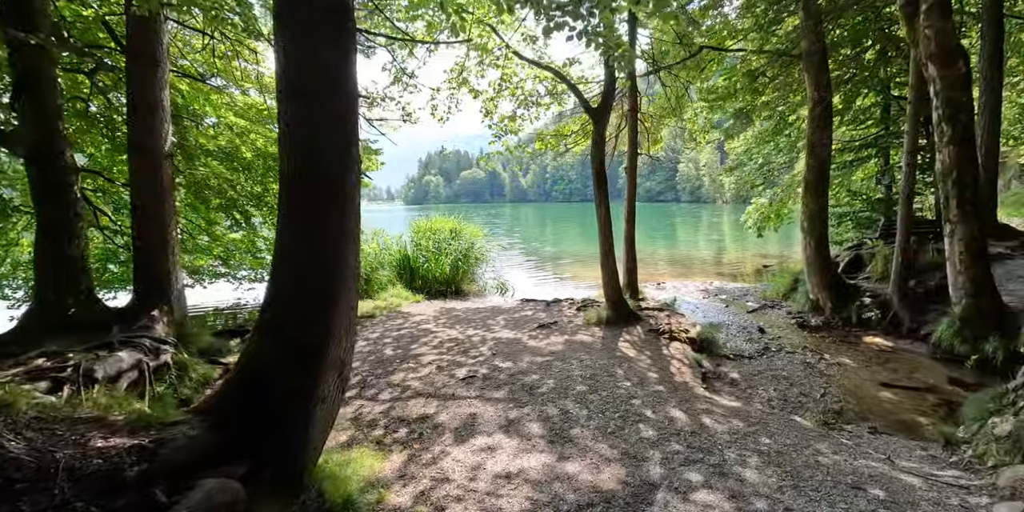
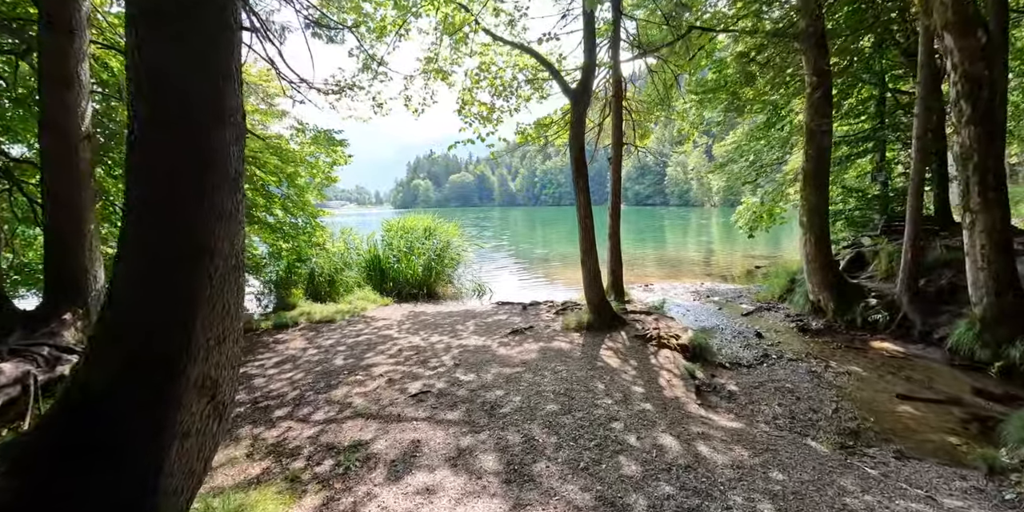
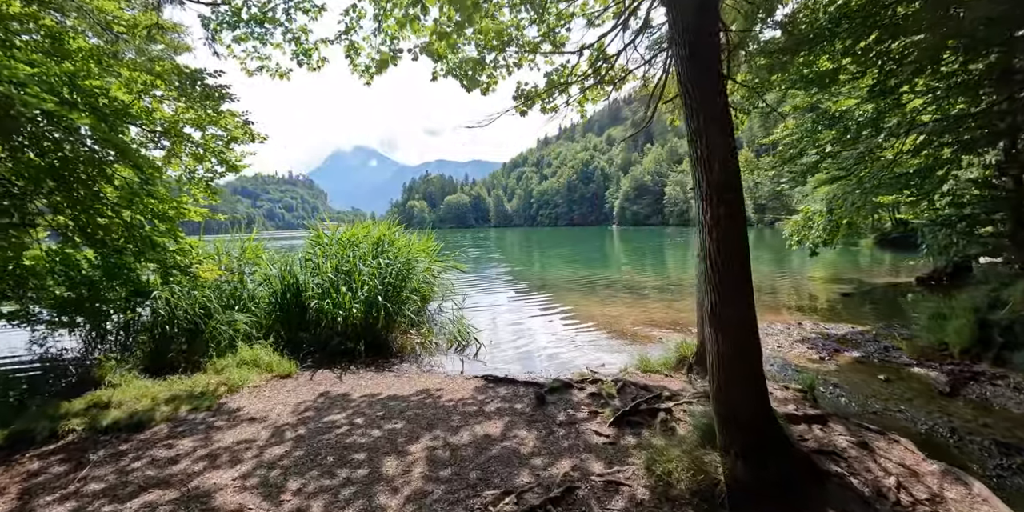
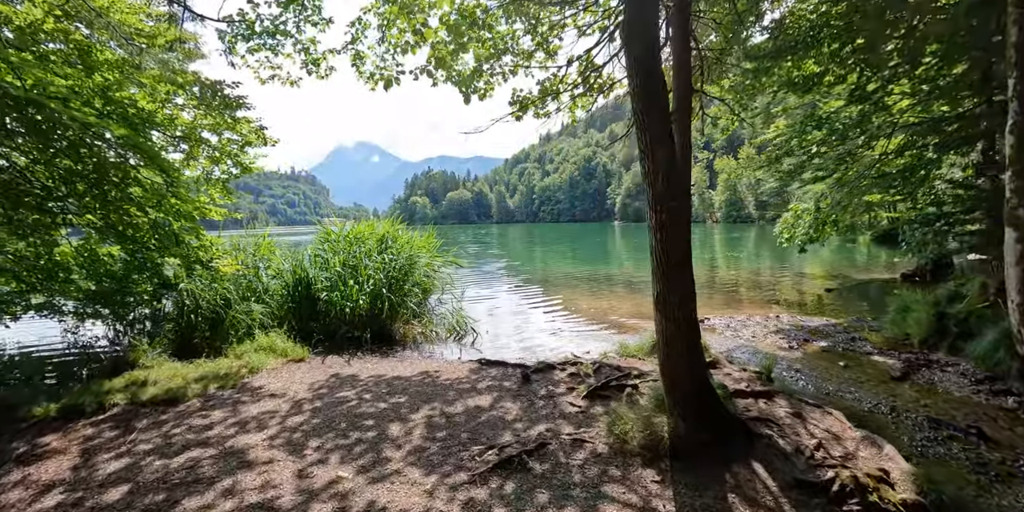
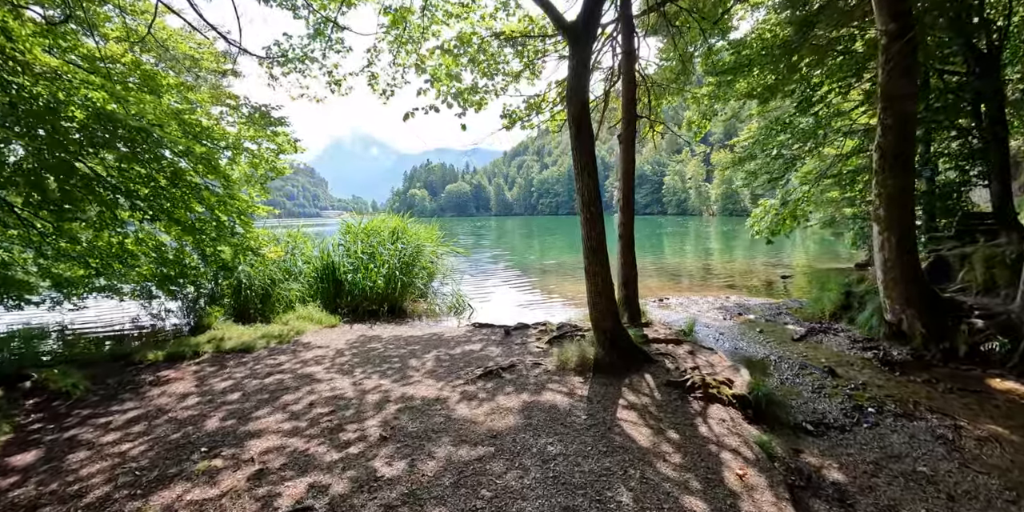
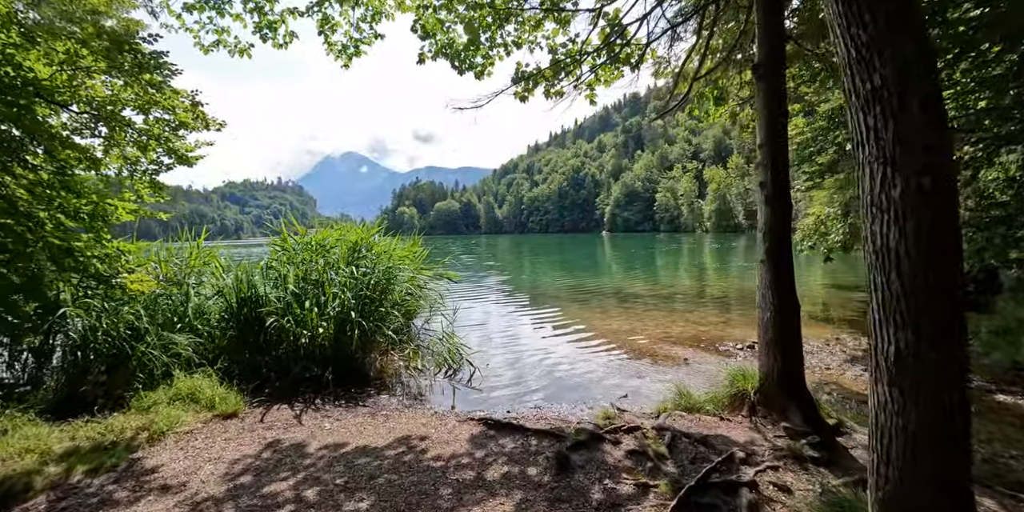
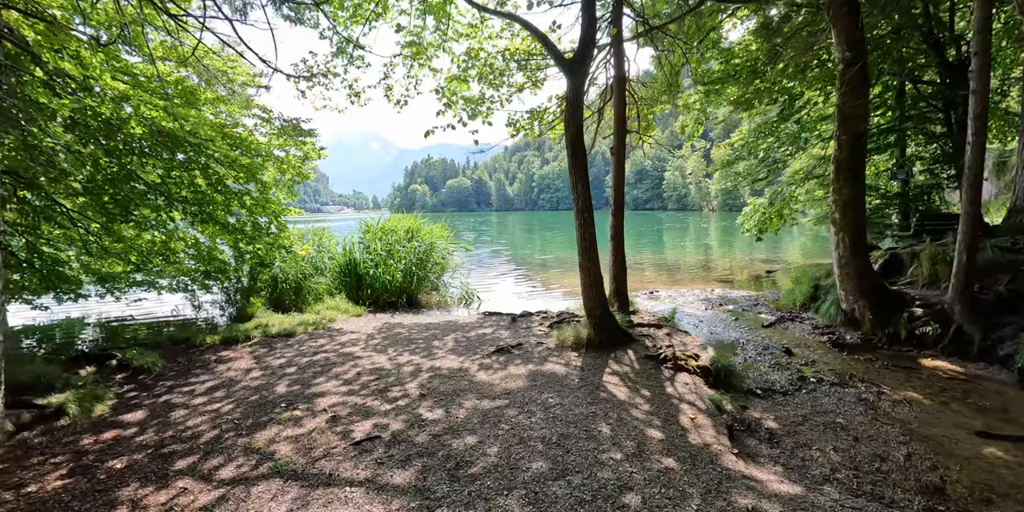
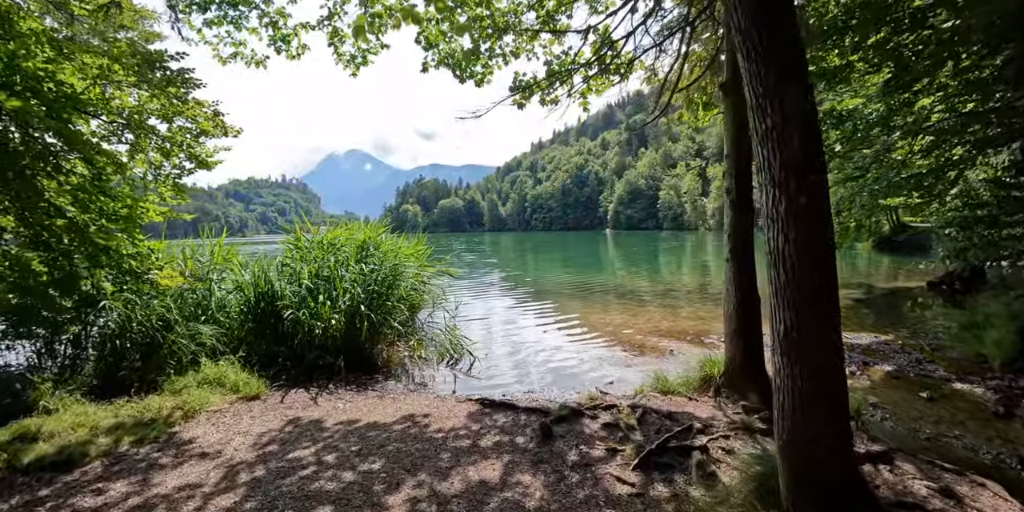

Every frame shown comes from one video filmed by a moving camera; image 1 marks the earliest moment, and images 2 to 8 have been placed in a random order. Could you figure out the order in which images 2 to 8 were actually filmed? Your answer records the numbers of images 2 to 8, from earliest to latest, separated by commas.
2, 7, 5, 4, 3, 8, 6
